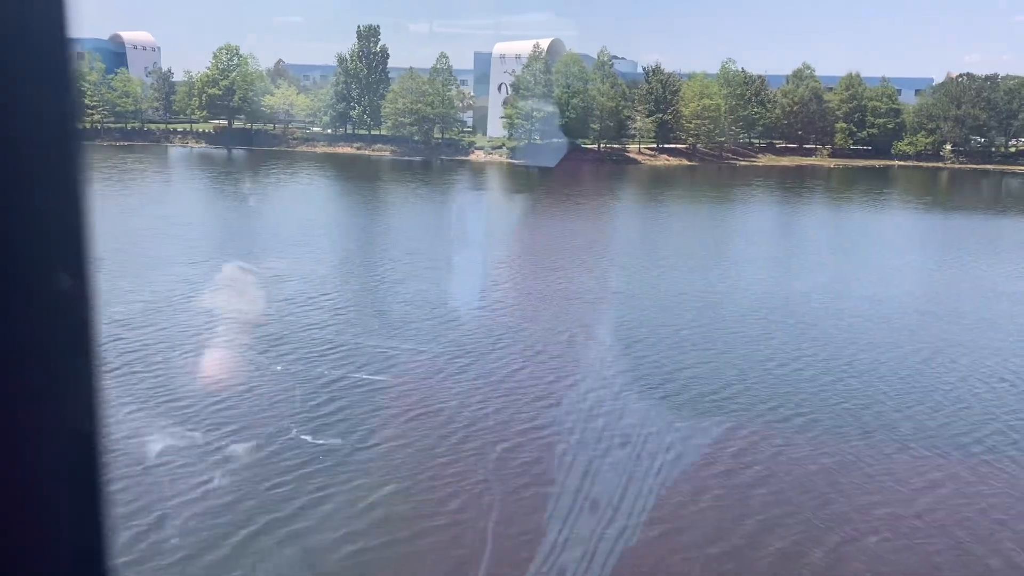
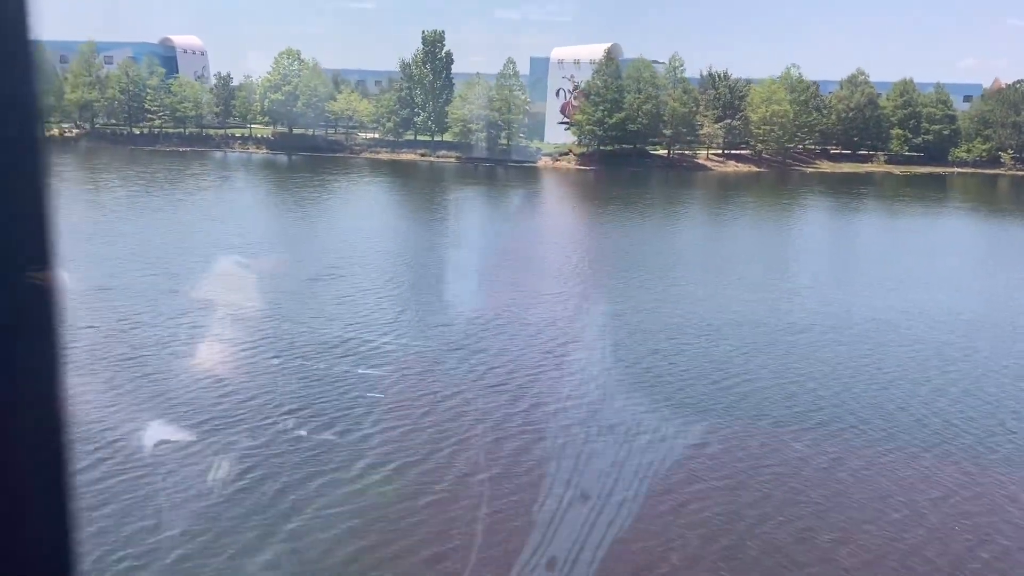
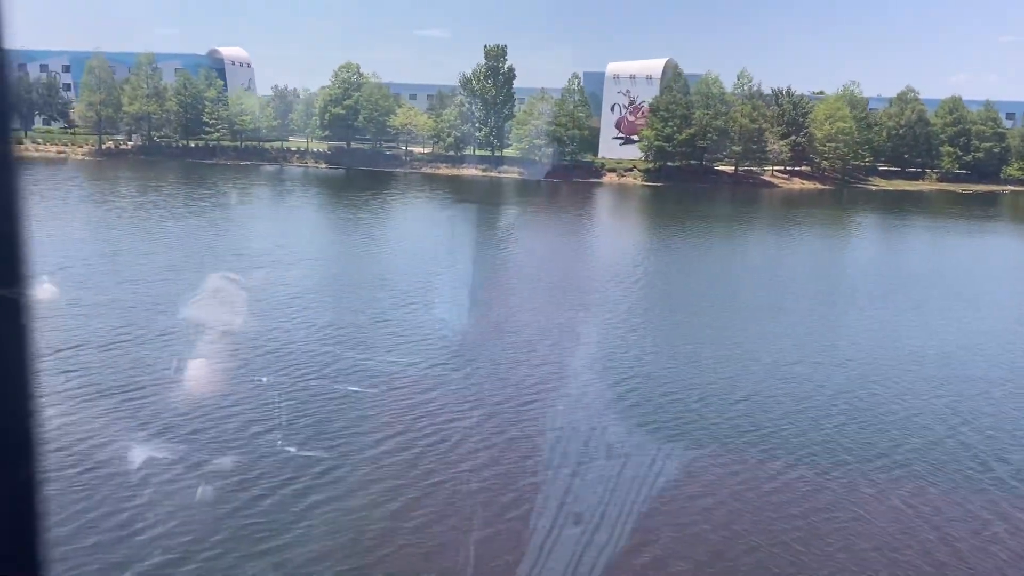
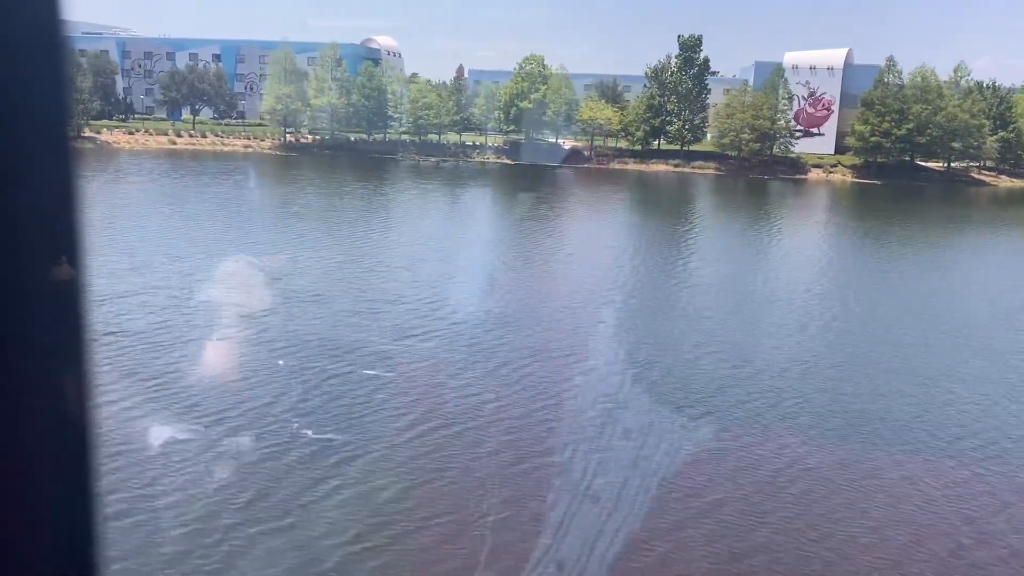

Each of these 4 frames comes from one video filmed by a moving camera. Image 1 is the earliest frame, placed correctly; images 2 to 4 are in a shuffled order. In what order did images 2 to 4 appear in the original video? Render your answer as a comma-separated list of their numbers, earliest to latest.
2, 3, 4
